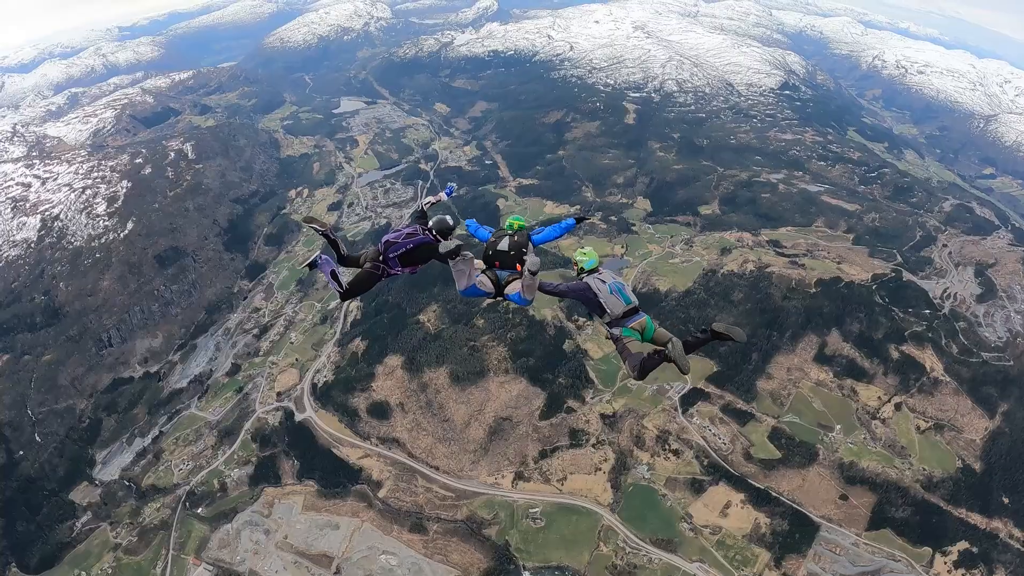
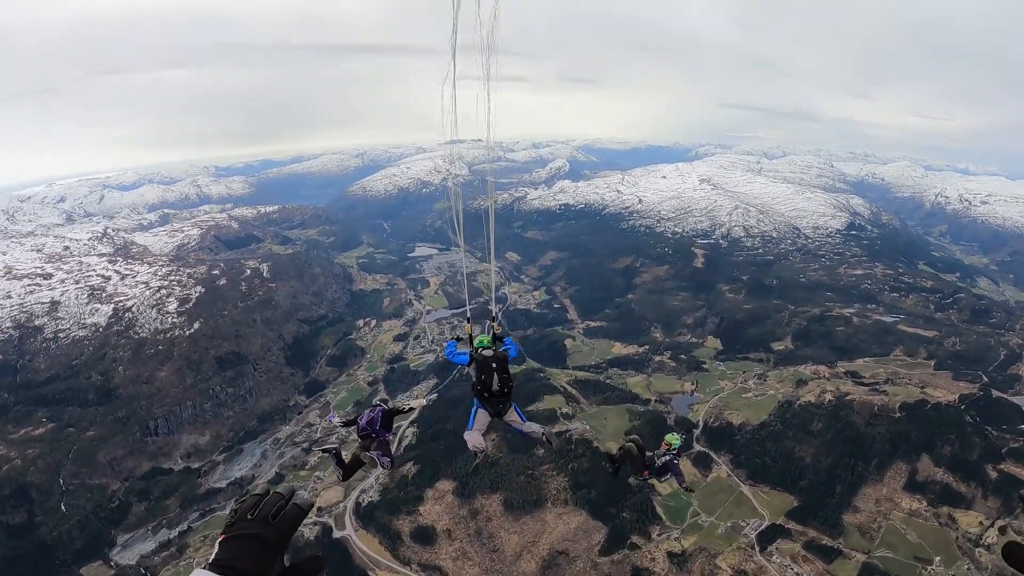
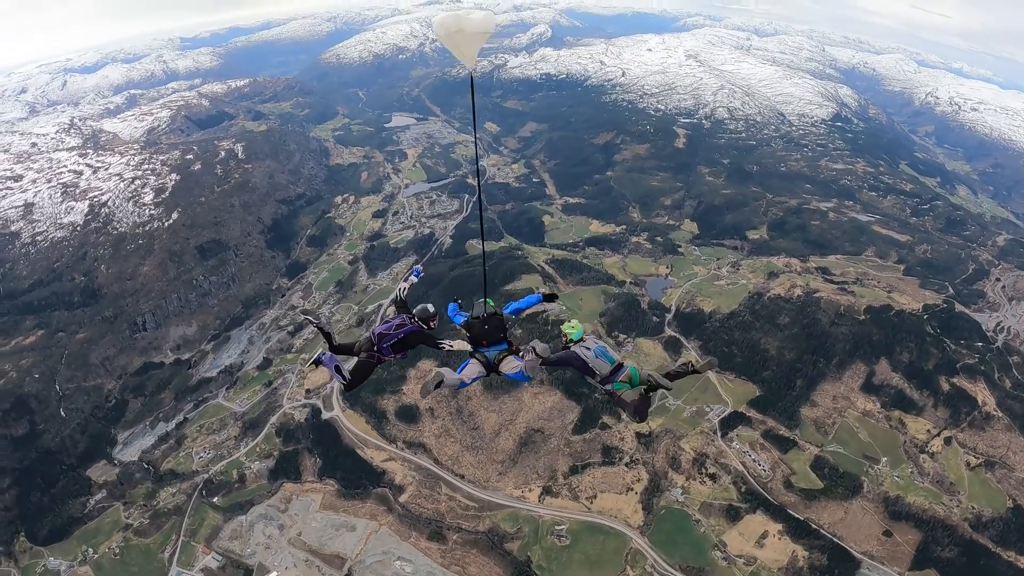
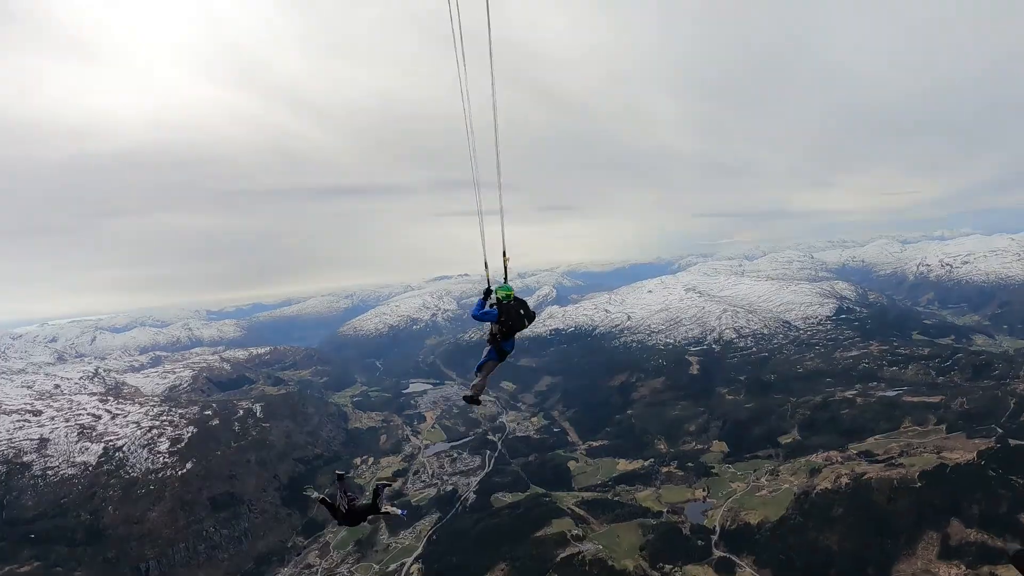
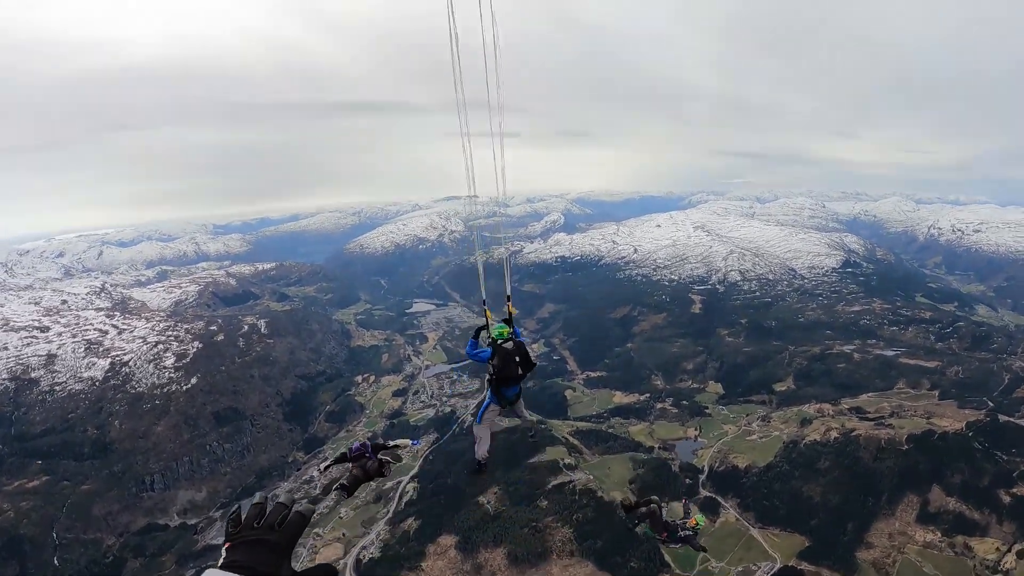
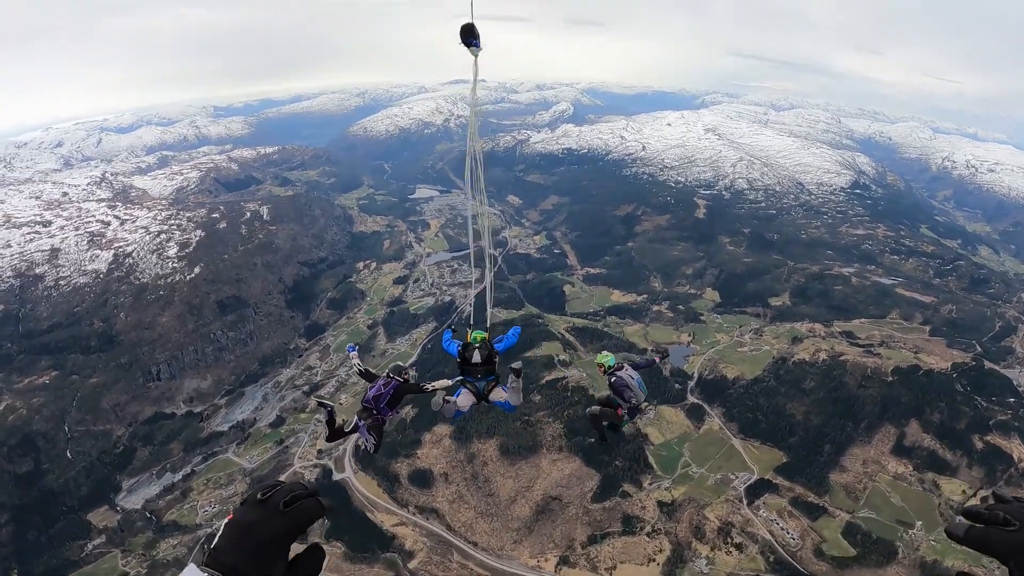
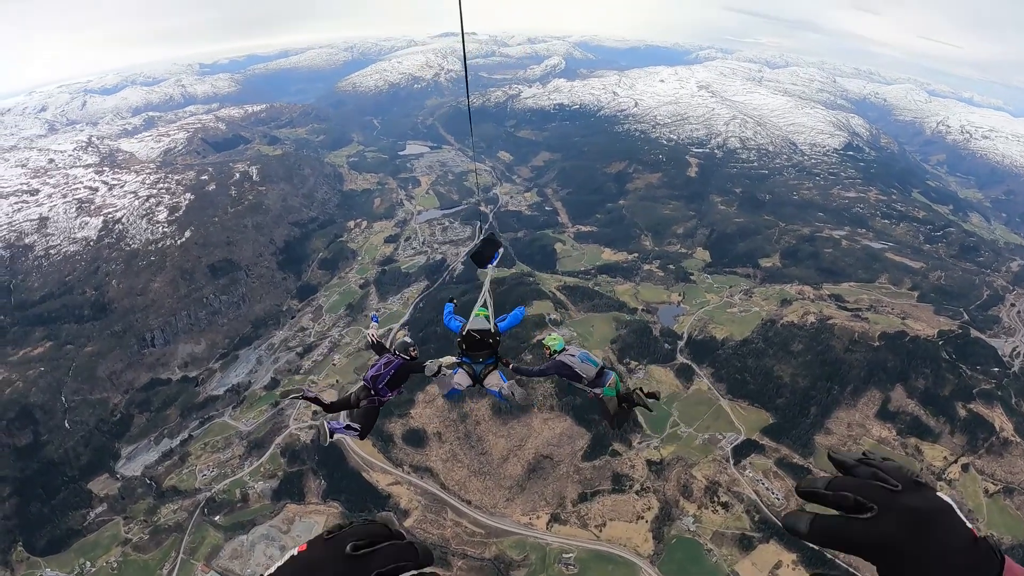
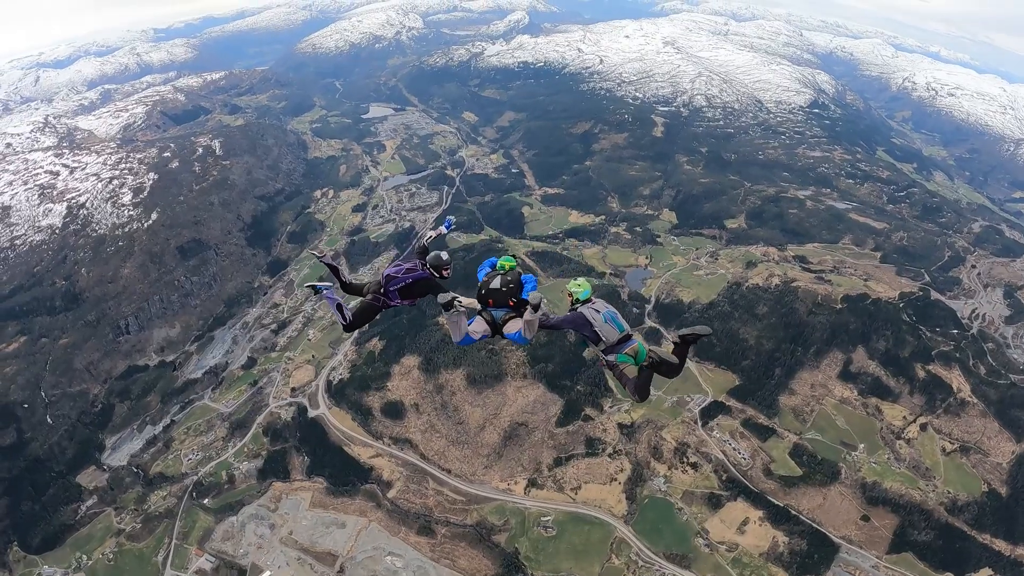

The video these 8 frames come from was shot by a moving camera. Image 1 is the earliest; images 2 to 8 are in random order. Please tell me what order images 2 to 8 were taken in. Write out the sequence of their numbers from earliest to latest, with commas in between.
8, 3, 7, 6, 2, 5, 4
